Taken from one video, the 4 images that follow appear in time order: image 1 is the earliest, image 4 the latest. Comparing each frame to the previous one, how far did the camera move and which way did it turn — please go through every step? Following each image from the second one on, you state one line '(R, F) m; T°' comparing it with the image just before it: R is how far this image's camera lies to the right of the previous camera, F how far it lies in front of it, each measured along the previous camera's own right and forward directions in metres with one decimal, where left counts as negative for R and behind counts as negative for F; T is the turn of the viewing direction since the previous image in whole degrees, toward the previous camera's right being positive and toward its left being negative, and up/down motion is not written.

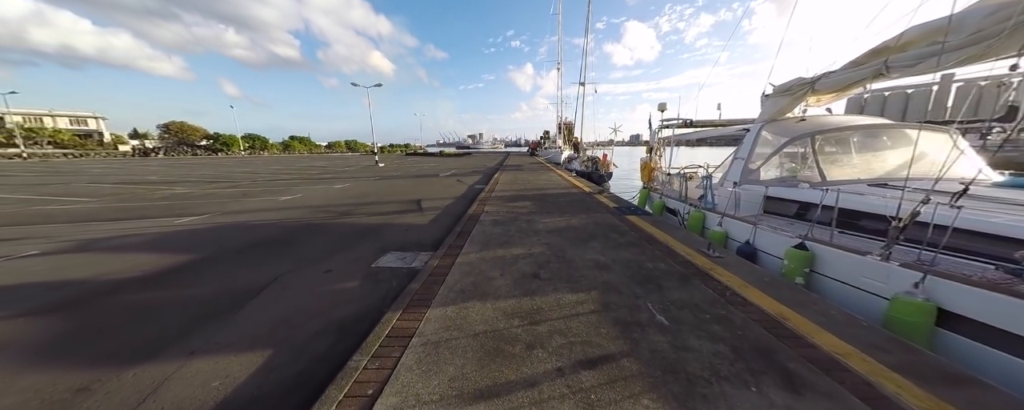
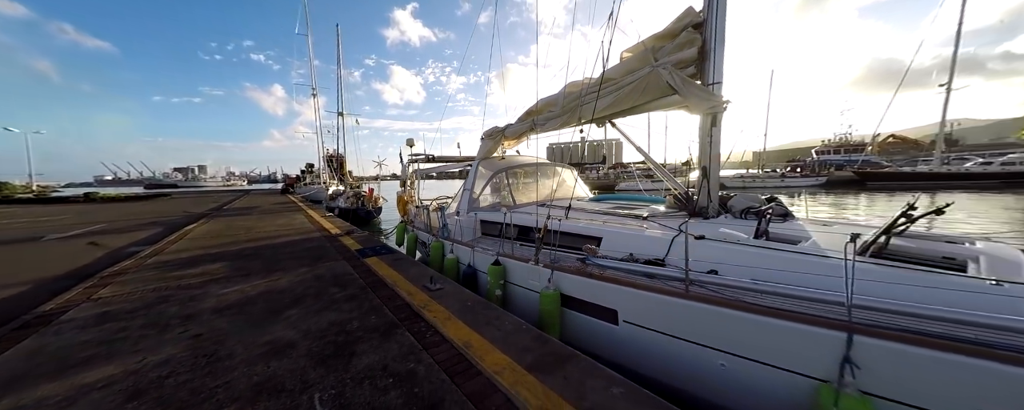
(+1.0, +0.1) m; +41°
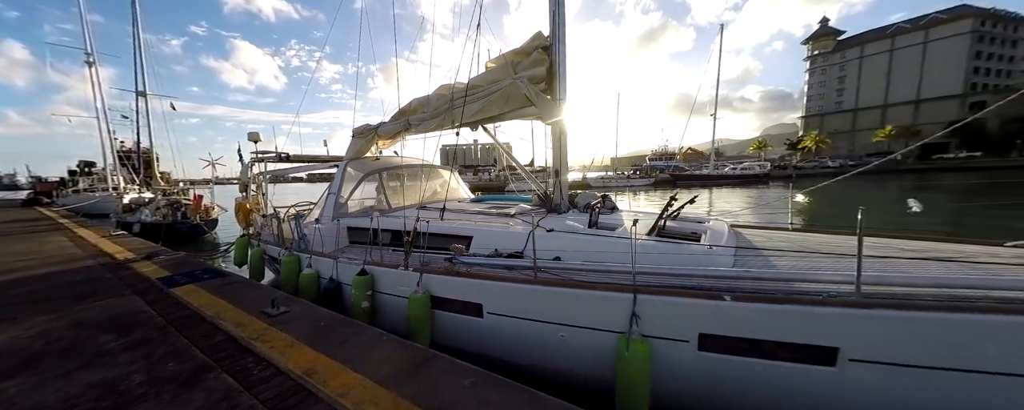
(+0.3, -0.1) m; +20°
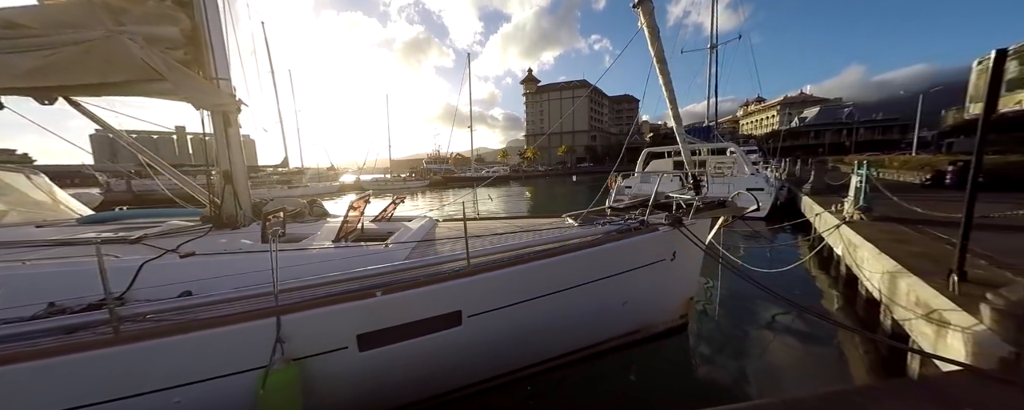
(+0.9, -0.3) m; +40°
